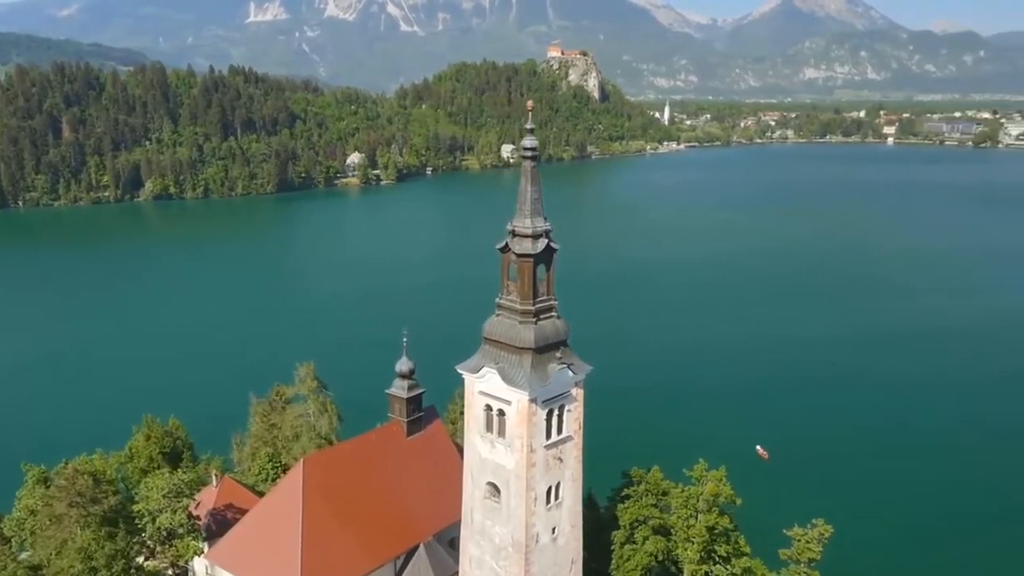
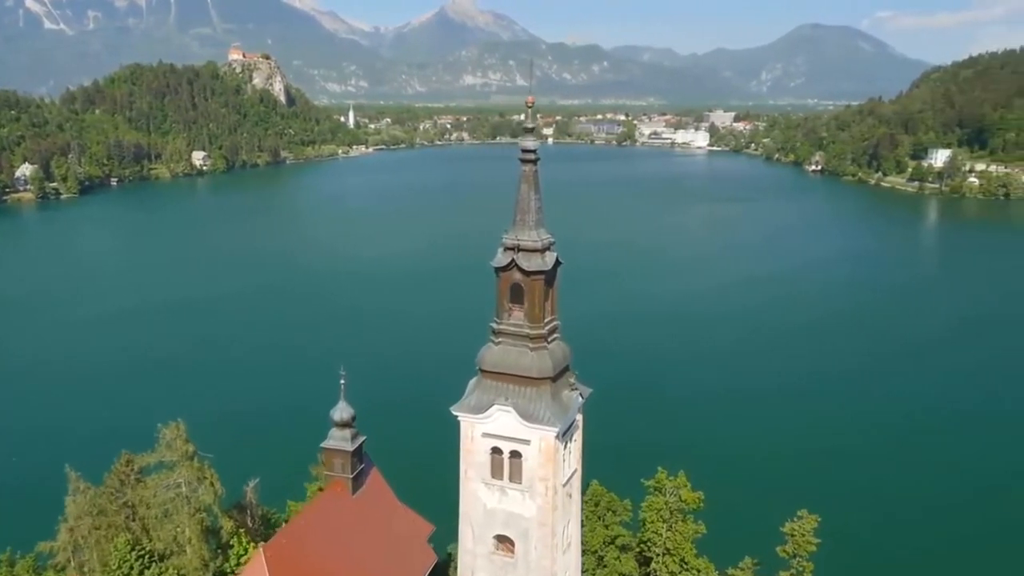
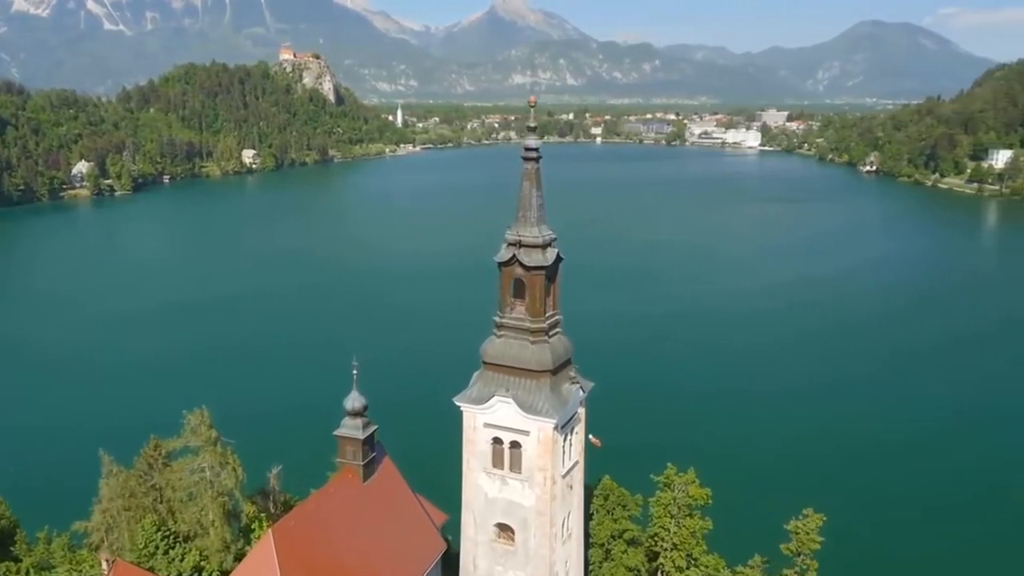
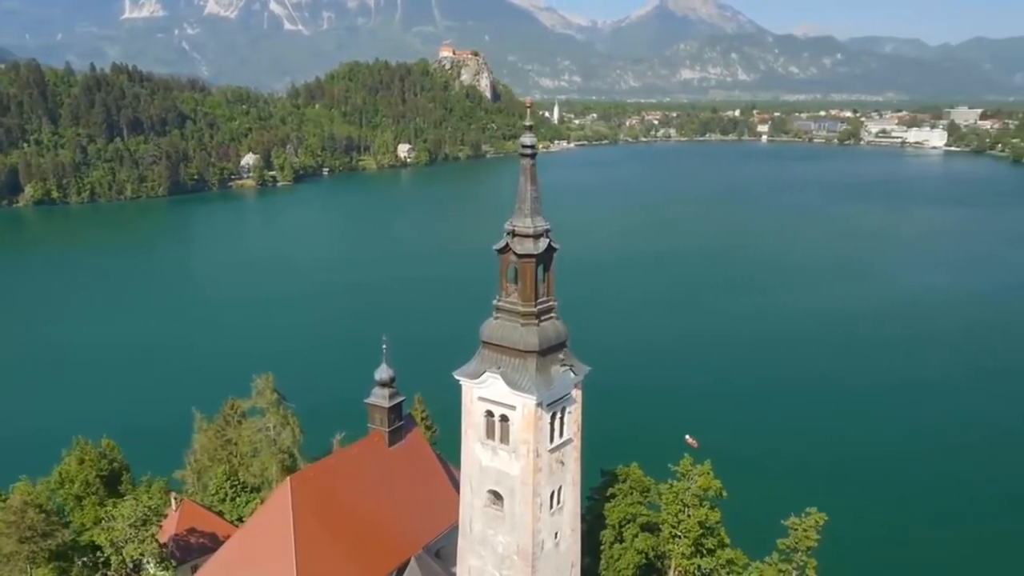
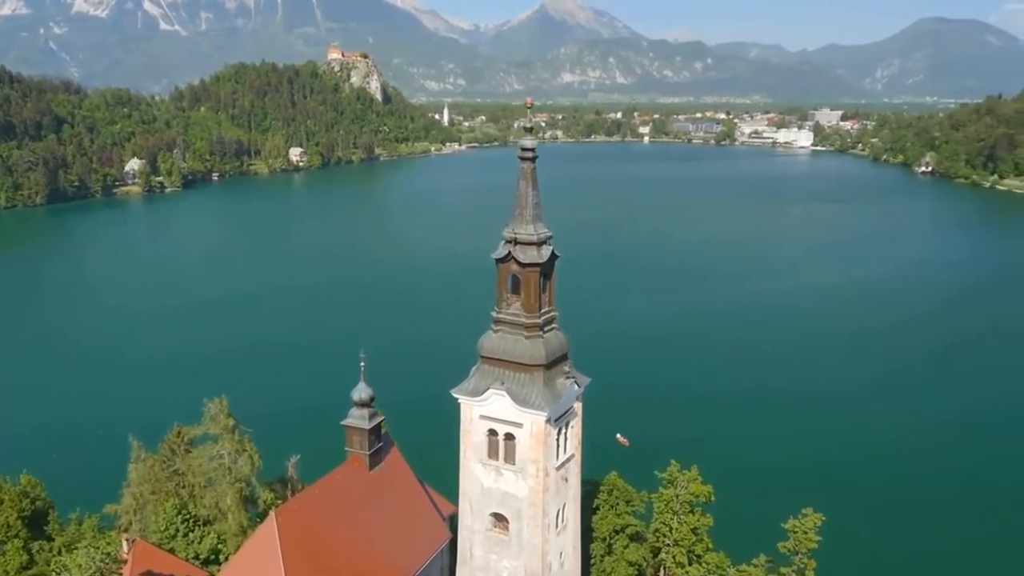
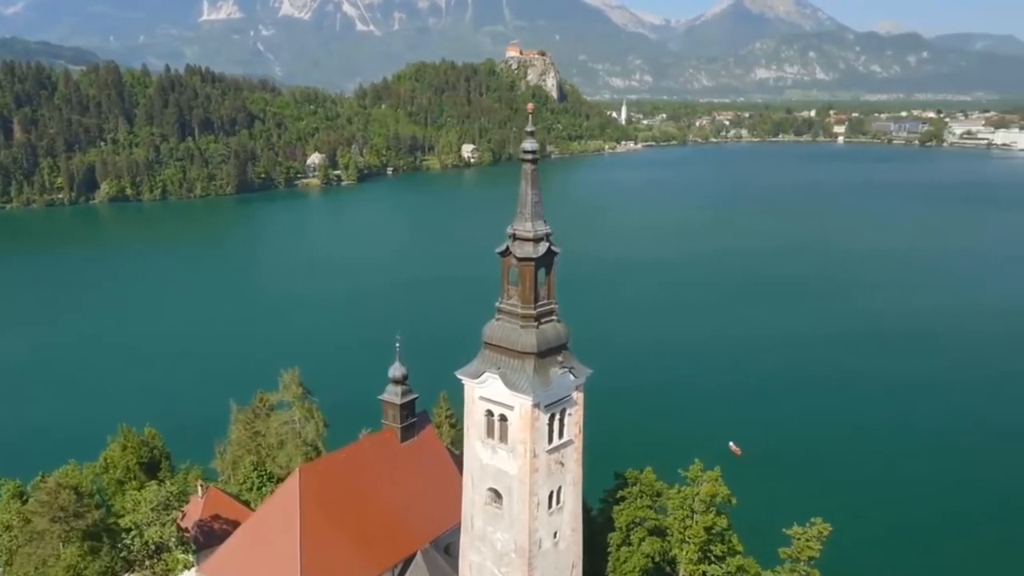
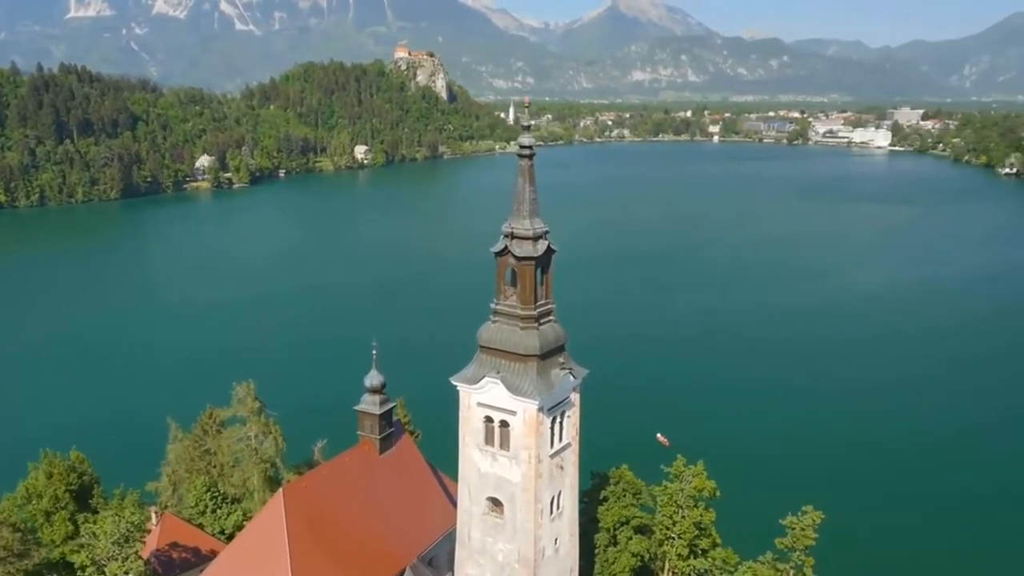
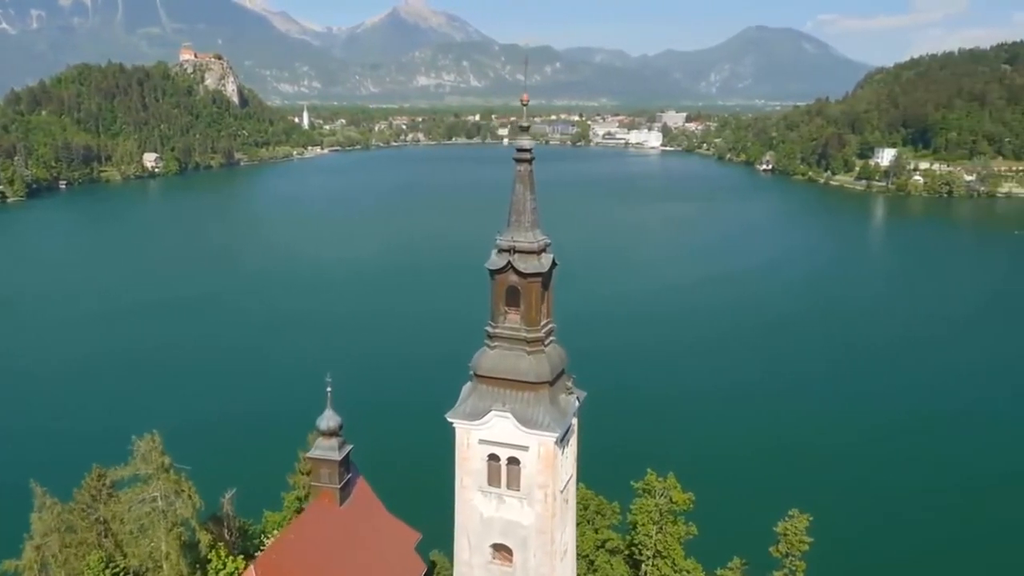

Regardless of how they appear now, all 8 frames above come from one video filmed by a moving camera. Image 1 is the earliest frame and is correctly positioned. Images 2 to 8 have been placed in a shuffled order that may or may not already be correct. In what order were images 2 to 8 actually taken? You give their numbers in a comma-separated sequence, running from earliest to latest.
6, 4, 7, 5, 3, 2, 8
